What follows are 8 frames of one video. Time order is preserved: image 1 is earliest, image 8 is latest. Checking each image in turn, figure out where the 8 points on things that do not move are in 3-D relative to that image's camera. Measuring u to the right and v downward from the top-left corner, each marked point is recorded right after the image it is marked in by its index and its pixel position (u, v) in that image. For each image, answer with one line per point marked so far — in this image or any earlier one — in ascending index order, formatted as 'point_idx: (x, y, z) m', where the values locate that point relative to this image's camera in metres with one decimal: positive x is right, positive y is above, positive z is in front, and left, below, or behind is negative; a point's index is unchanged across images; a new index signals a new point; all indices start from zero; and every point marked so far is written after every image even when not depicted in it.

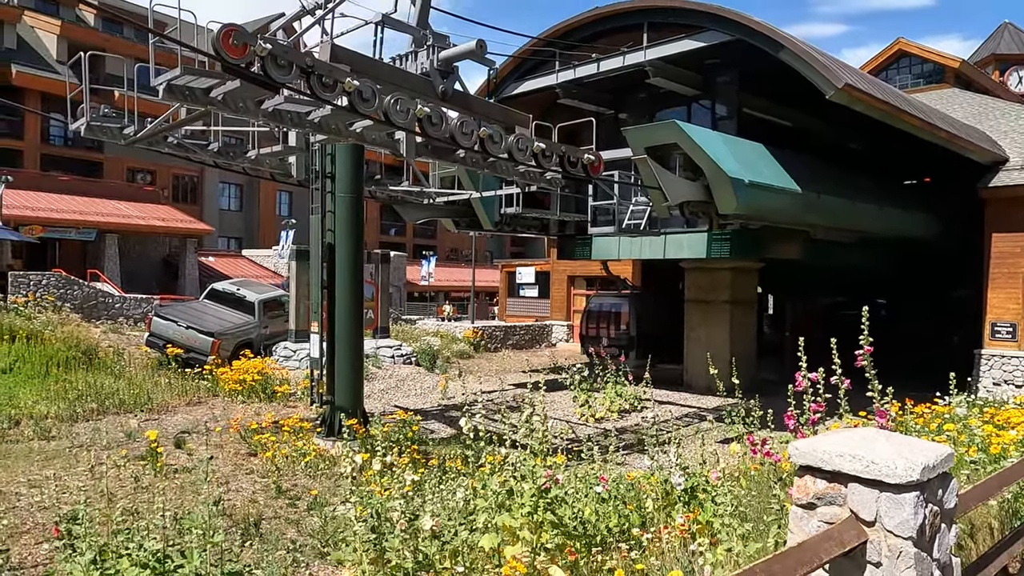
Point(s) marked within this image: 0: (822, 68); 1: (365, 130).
0: (+3.8, +2.7, +9.1) m
1: (-1.4, +1.5, +7.2) m
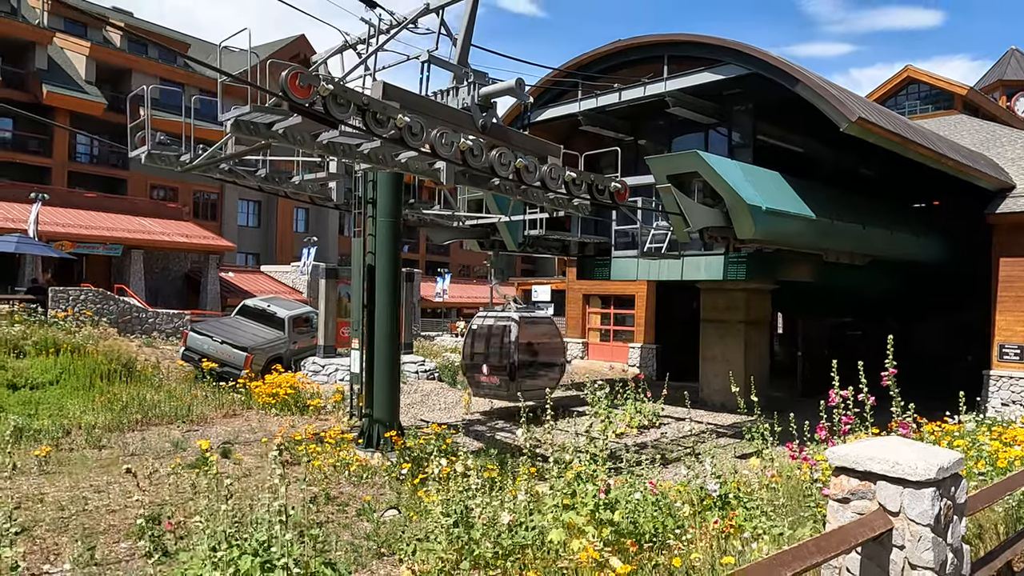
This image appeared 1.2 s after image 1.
0: (+4.2, +2.4, +9.6) m
1: (-1.1, +1.3, +7.8) m
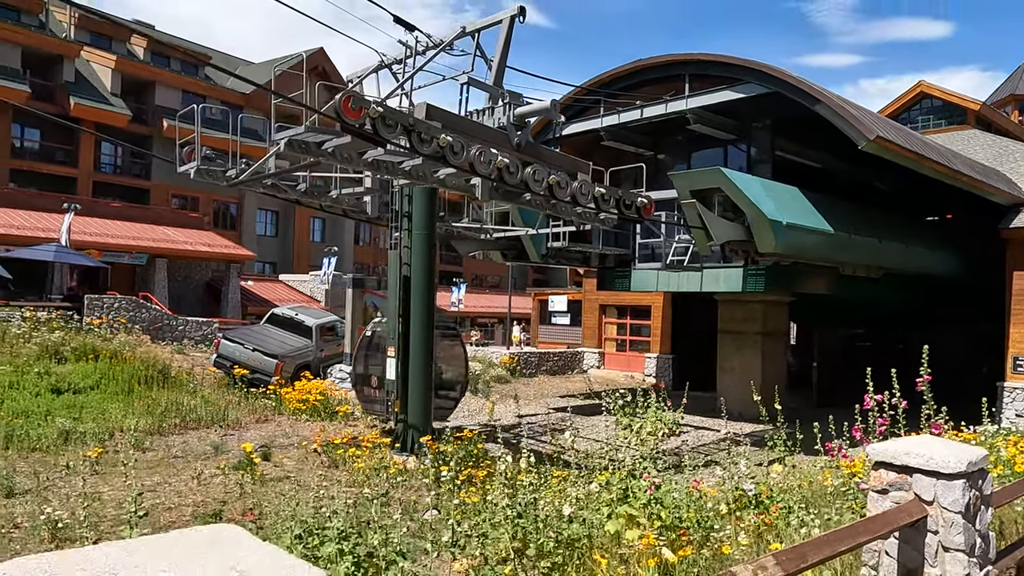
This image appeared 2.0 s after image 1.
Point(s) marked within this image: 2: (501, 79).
0: (+4.6, +2.2, +9.9) m
1: (-0.7, +1.2, +8.1) m
2: (-0.1, +2.4, +8.4) m
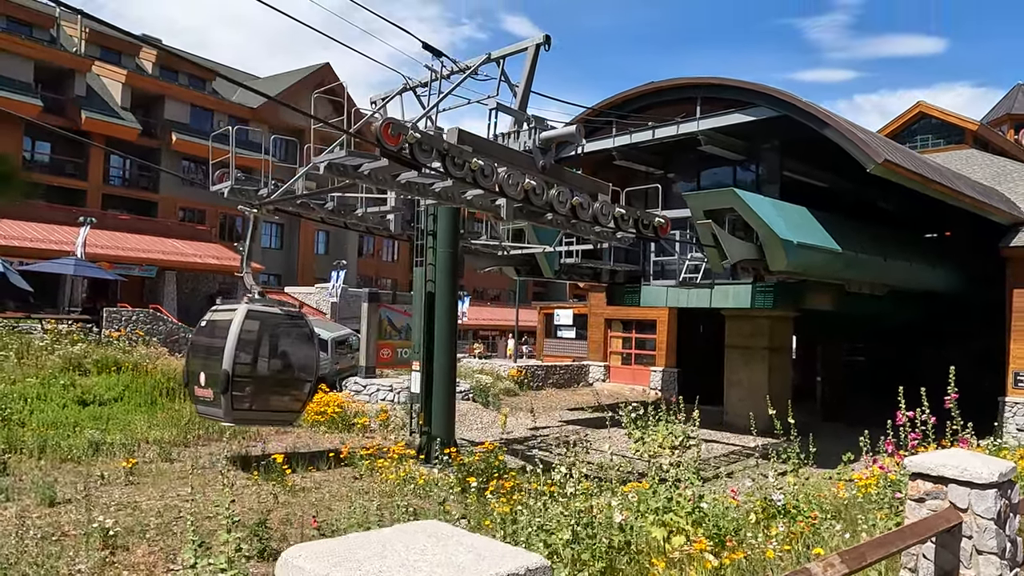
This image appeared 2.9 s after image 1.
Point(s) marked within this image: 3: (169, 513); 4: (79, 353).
0: (+4.9, +2.0, +10.3) m
1: (-0.4, +1.0, +8.5) m
2: (+0.2, +2.2, +8.8) m
3: (-3.4, -2.2, +7.4) m
4: (-7.7, -1.1, +13.1) m
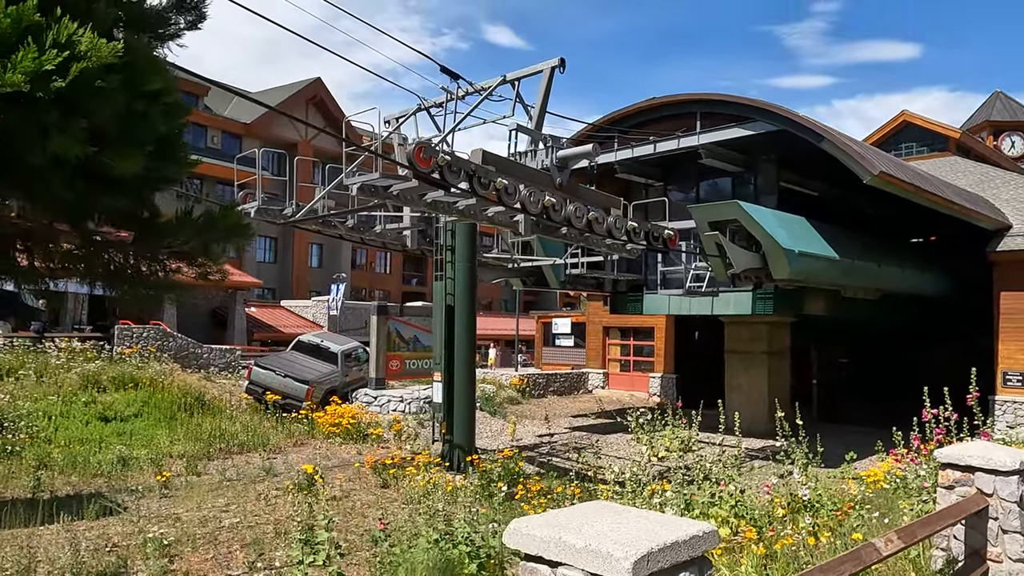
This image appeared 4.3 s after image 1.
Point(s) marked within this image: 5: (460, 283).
0: (+5.1, +1.9, +10.8) m
1: (-0.2, +0.9, +8.8) m
2: (+0.4, +2.0, +9.2) m
3: (-3.1, -2.4, +7.6) m
4: (-7.5, -1.5, +13.3) m
5: (-0.7, +0.1, +9.9) m
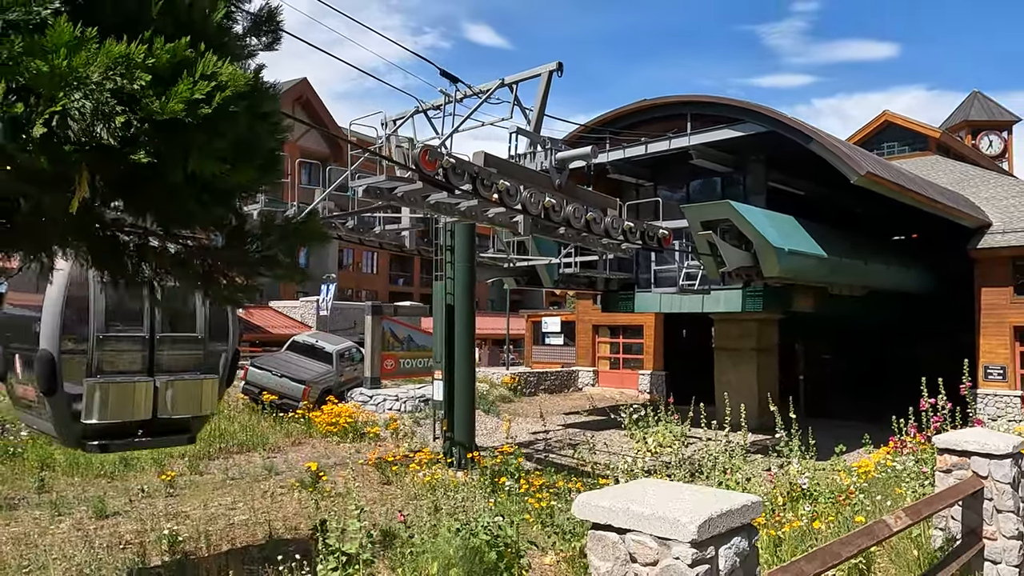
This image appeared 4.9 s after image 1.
0: (+5.0, +1.9, +11.1) m
1: (-0.2, +0.9, +9.0) m
2: (+0.4, +2.0, +9.4) m
3: (-3.0, -2.4, +7.8) m
4: (-7.6, -1.5, +13.4) m
5: (-0.7, +0.1, +10.1) m
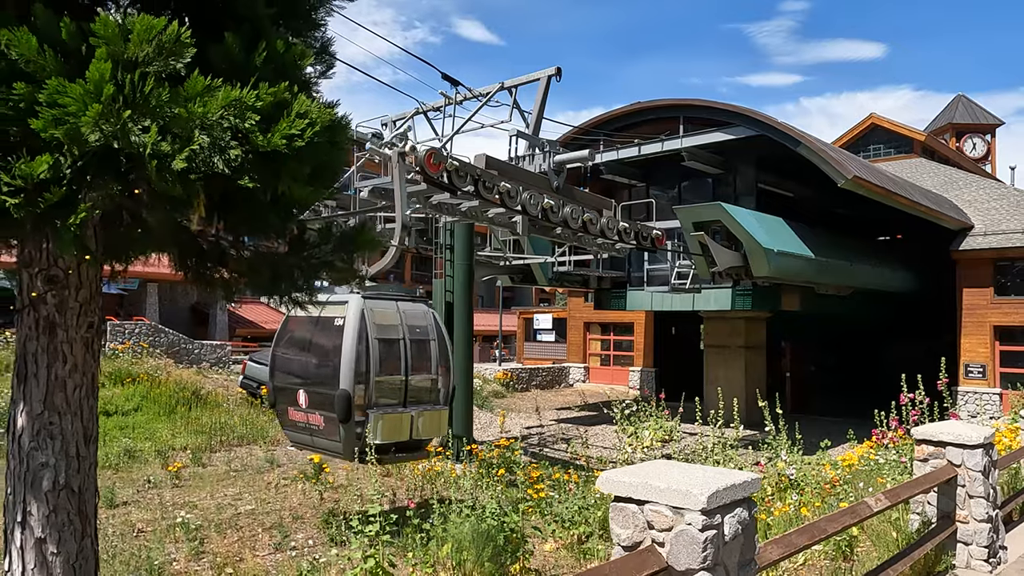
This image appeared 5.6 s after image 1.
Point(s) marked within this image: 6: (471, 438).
0: (+5.0, +1.9, +11.4) m
1: (-0.2, +0.9, +9.3) m
2: (+0.4, +2.1, +9.6) m
3: (-3.0, -2.4, +8.0) m
4: (-7.7, -1.4, +13.5) m
5: (-0.8, +0.1, +10.4) m
6: (-0.6, -2.1, +10.4) m
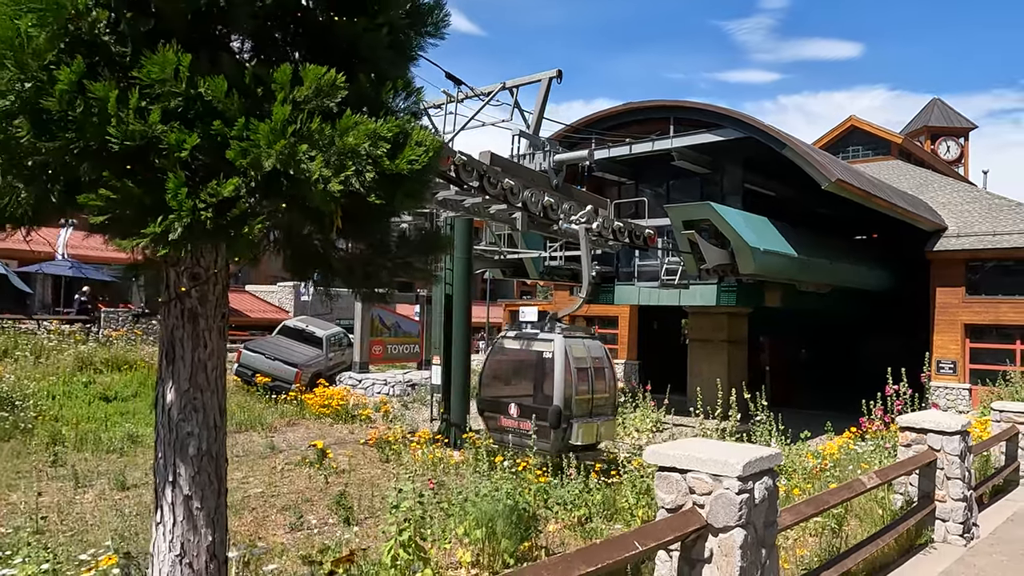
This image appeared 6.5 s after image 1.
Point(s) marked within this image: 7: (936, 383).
0: (+4.9, +2.0, +11.9) m
1: (-0.2, +1.0, +9.6) m
2: (+0.4, +2.1, +10.0) m
3: (-3.0, -2.3, +8.3) m
4: (-7.8, -1.2, +13.7) m
5: (-0.8, +0.2, +10.7) m
6: (-0.7, -2.0, +10.7) m
7: (+9.0, -2.0, +15.7) m
